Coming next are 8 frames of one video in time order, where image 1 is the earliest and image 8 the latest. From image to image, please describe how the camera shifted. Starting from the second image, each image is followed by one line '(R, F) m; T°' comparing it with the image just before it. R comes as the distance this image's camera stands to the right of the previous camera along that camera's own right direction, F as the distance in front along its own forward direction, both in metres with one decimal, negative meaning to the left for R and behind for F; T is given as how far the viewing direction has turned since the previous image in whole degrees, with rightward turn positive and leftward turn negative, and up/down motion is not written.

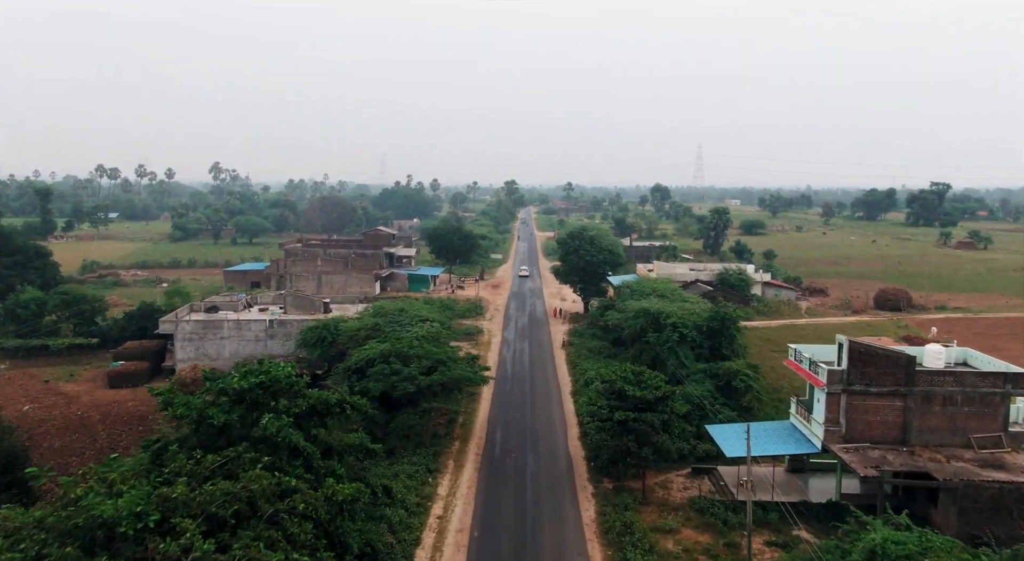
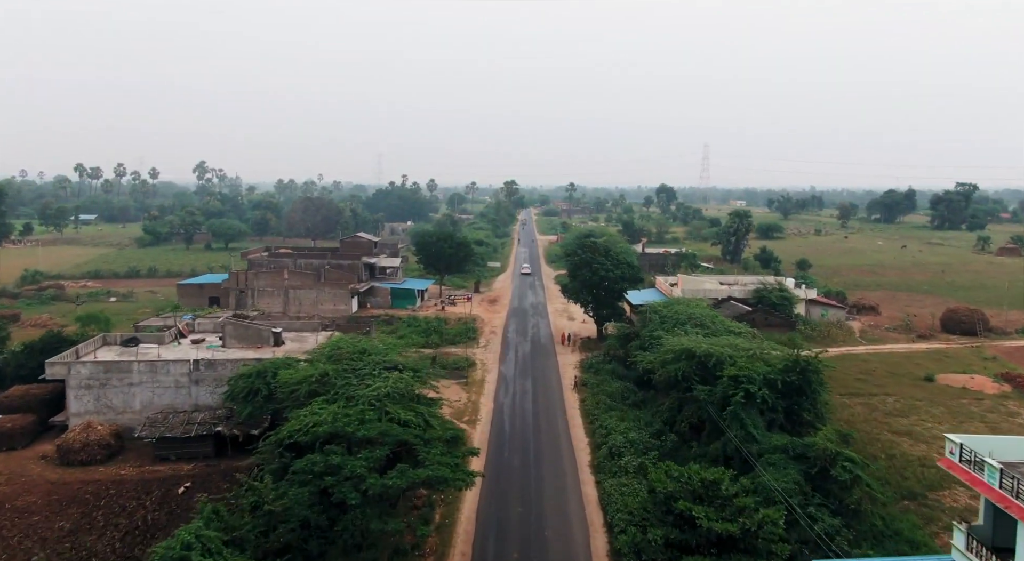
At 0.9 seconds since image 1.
(0.0, +8.6) m; 0°
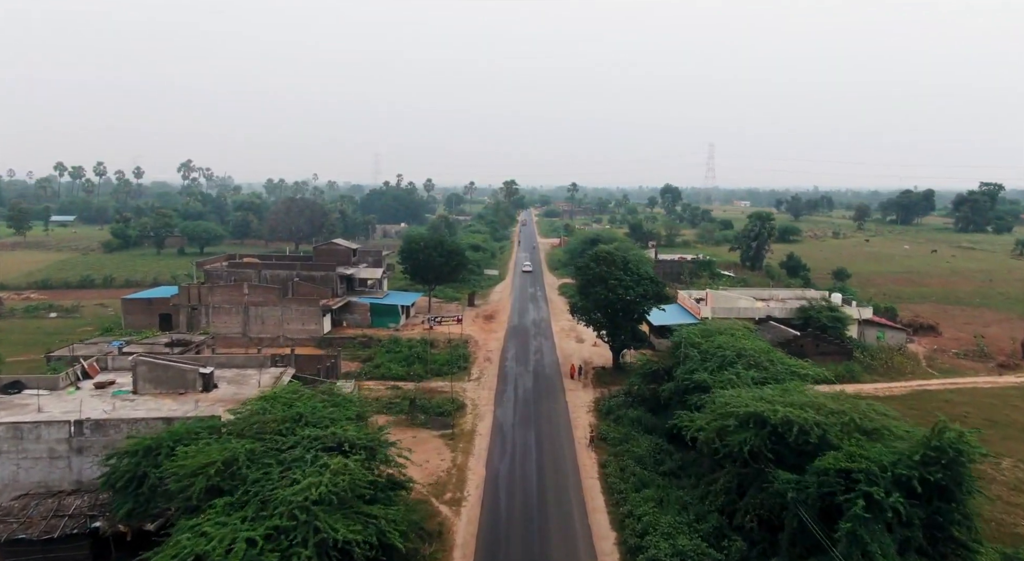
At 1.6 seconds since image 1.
(+0.1, +7.5) m; 0°
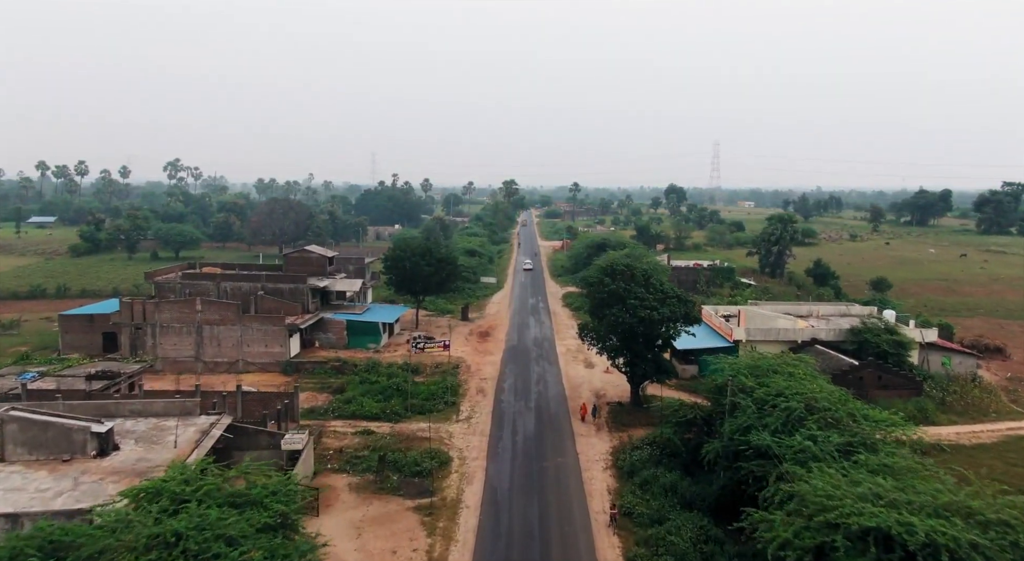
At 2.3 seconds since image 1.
(+0.1, +6.3) m; 0°
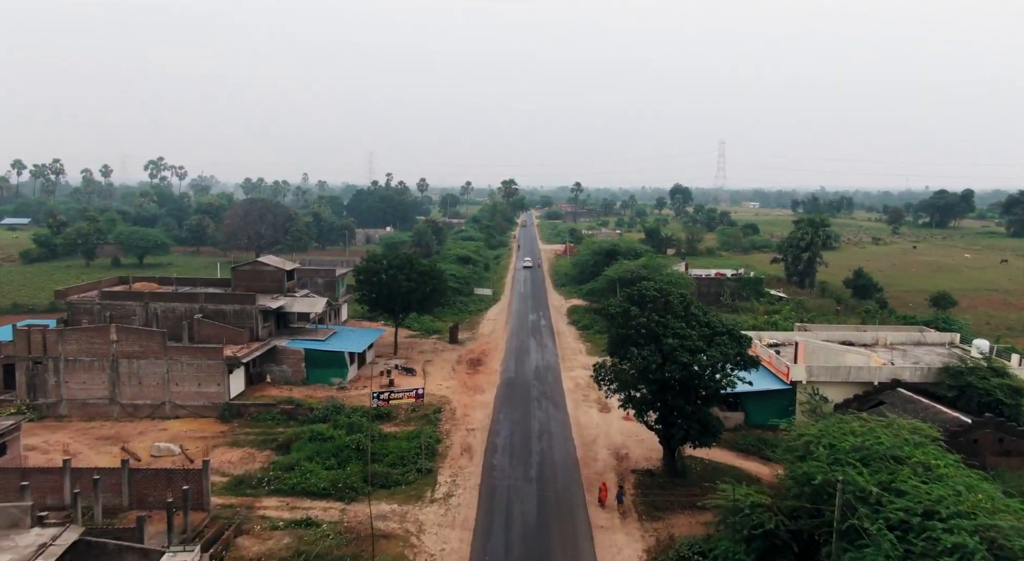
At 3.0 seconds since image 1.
(+0.2, +7.6) m; 0°
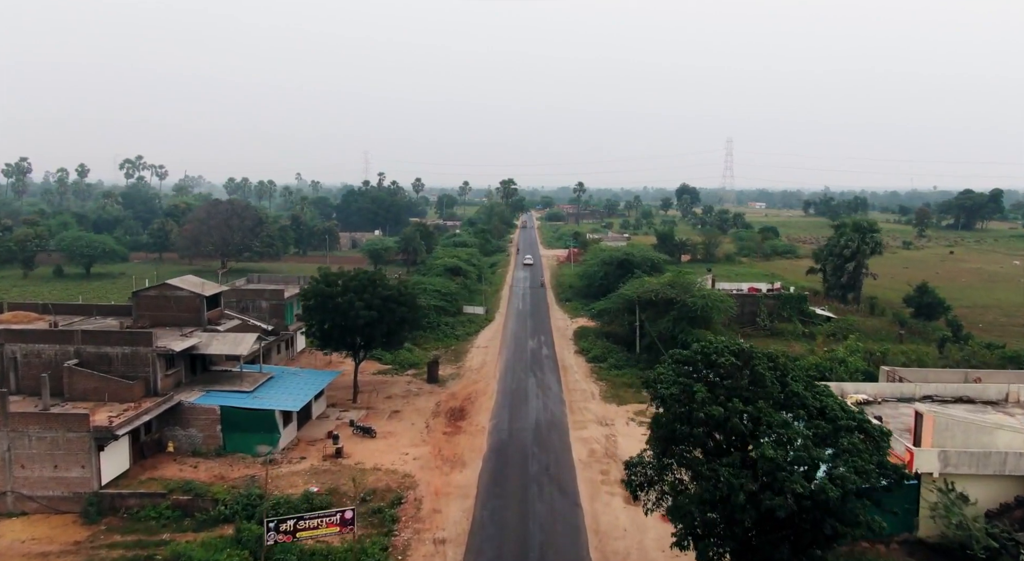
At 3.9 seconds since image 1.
(+0.3, +8.9) m; 0°
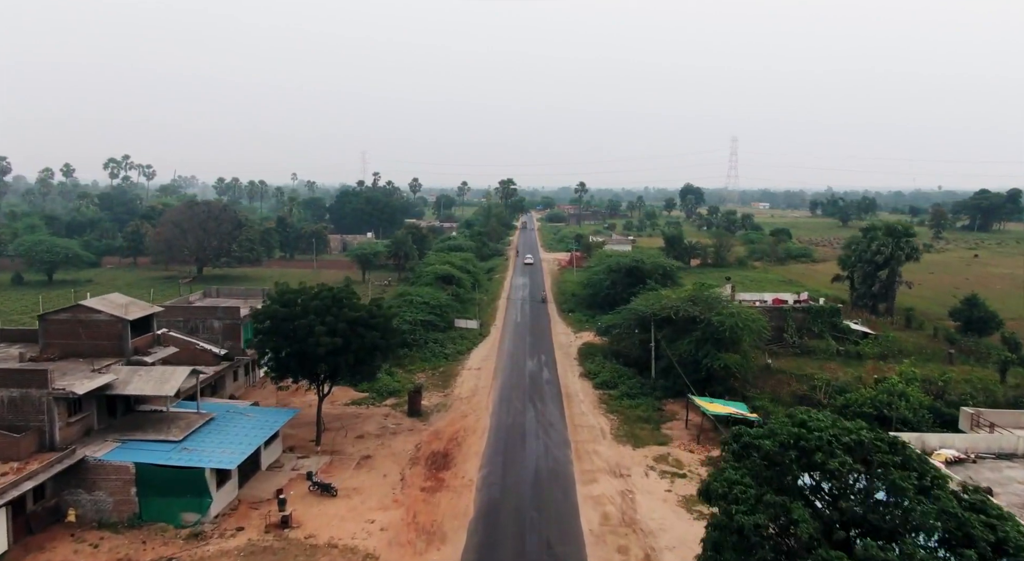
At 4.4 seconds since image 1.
(+0.2, +5.1) m; 0°
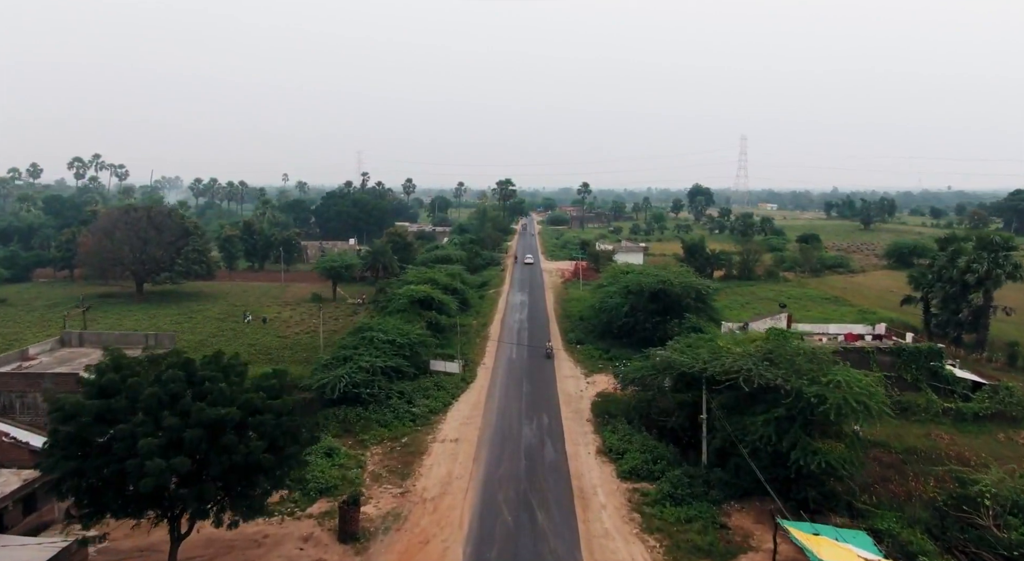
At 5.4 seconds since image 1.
(+0.4, +10.4) m; 0°
